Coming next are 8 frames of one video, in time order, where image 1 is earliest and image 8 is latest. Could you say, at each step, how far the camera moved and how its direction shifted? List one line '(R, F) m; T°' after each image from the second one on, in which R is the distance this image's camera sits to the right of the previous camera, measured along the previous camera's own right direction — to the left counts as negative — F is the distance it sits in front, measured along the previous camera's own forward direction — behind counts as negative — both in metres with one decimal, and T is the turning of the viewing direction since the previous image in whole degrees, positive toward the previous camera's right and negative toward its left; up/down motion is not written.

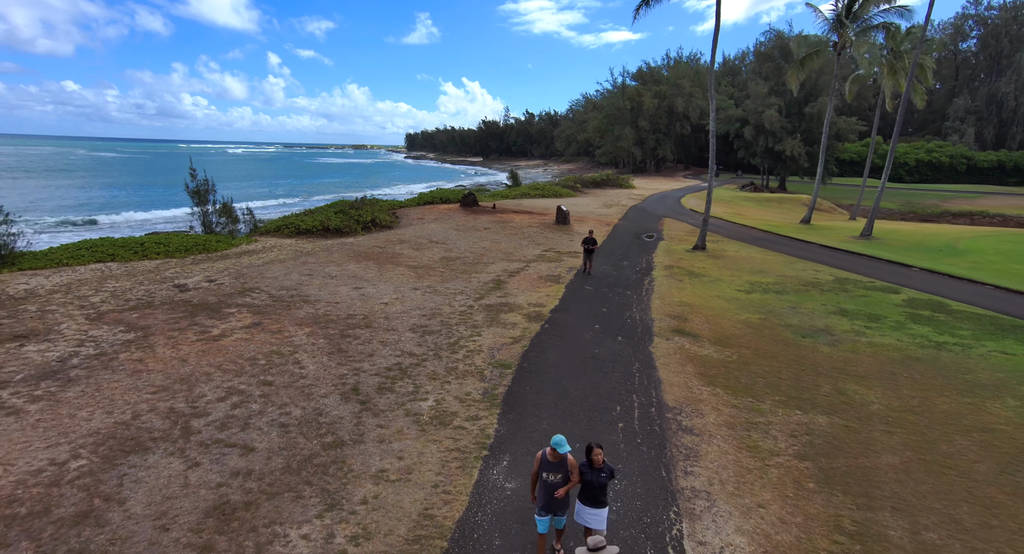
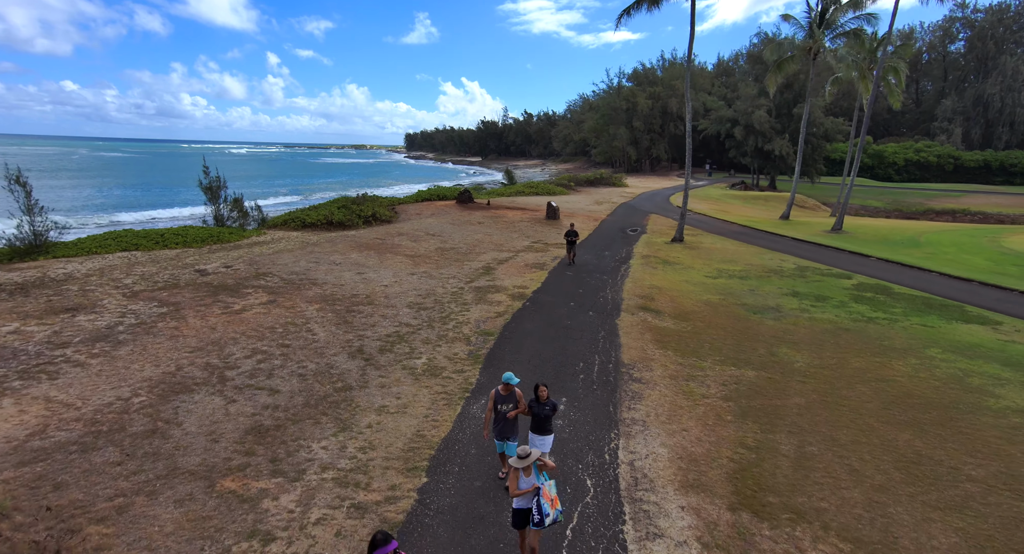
(+0.4, -1.5) m; 0°
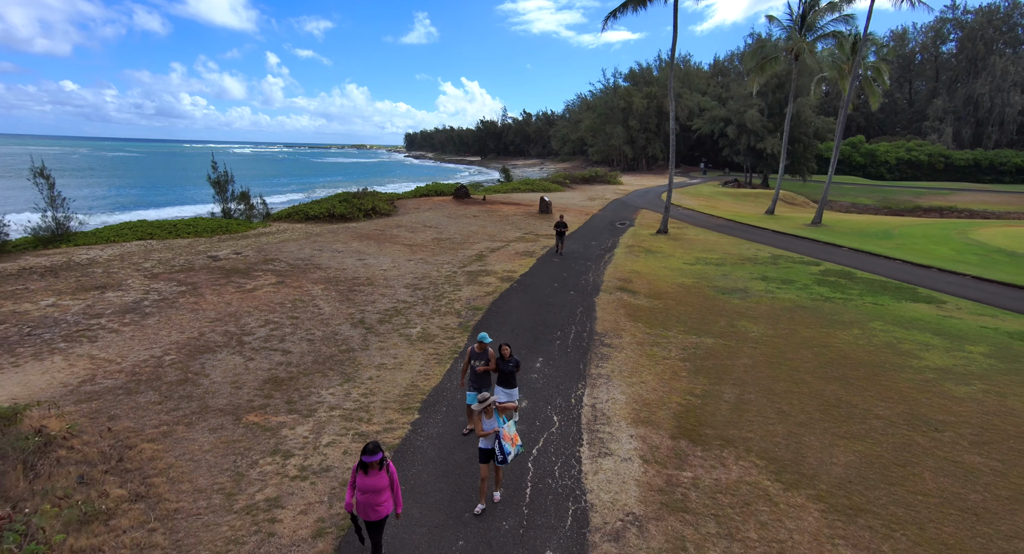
(+0.3, -1.2) m; 0°
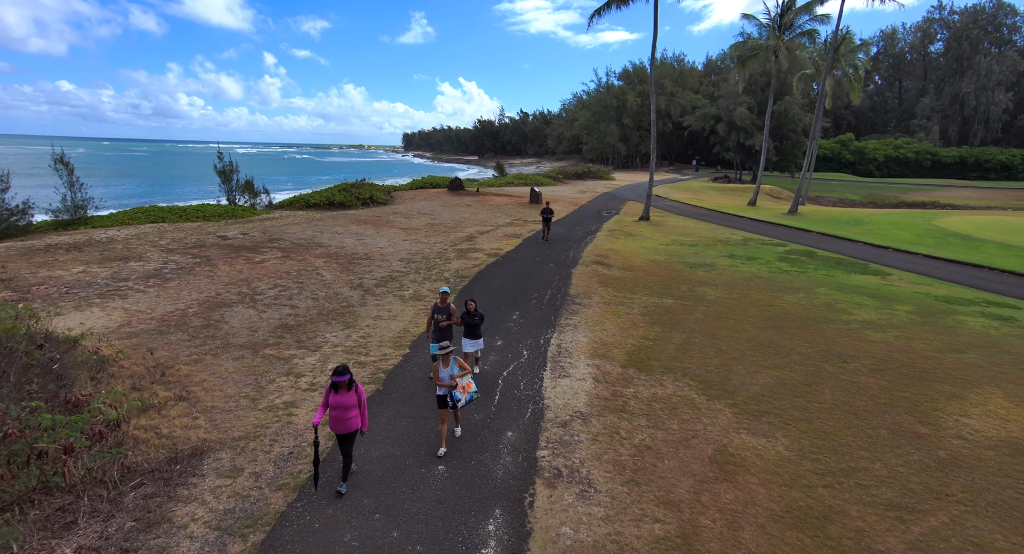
(+0.4, -1.3) m; 0°
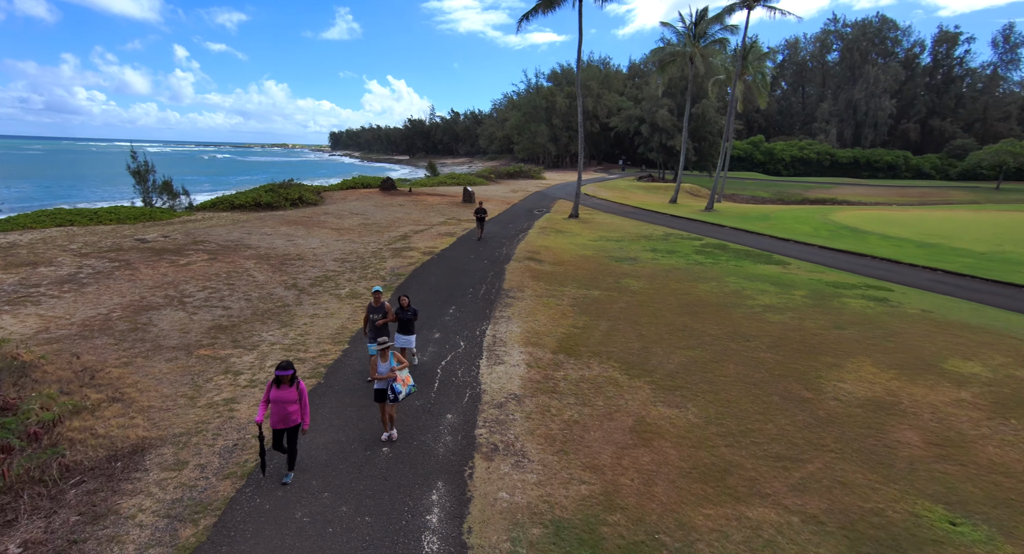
(0.0, -0.5) m; +7°
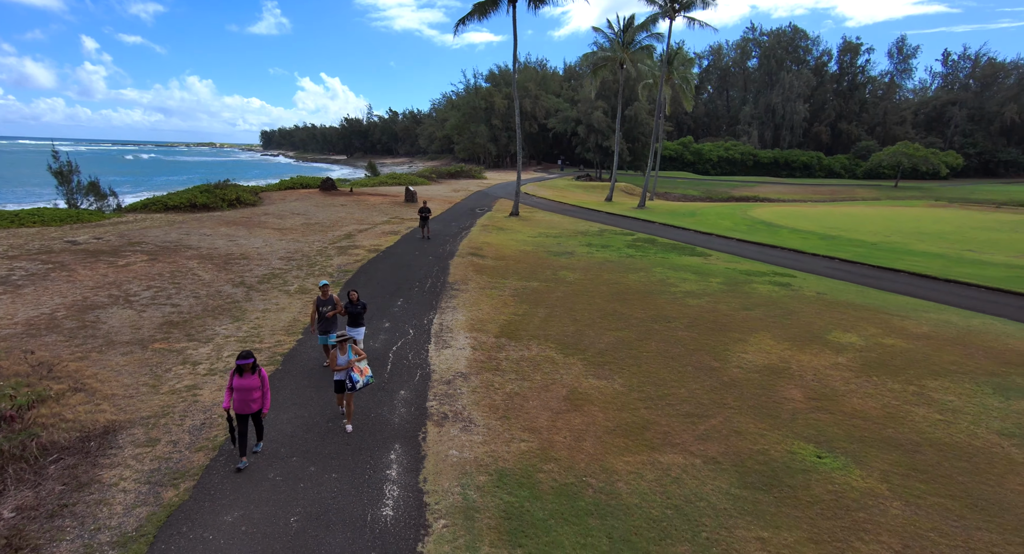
(0.0, -0.8) m; +6°
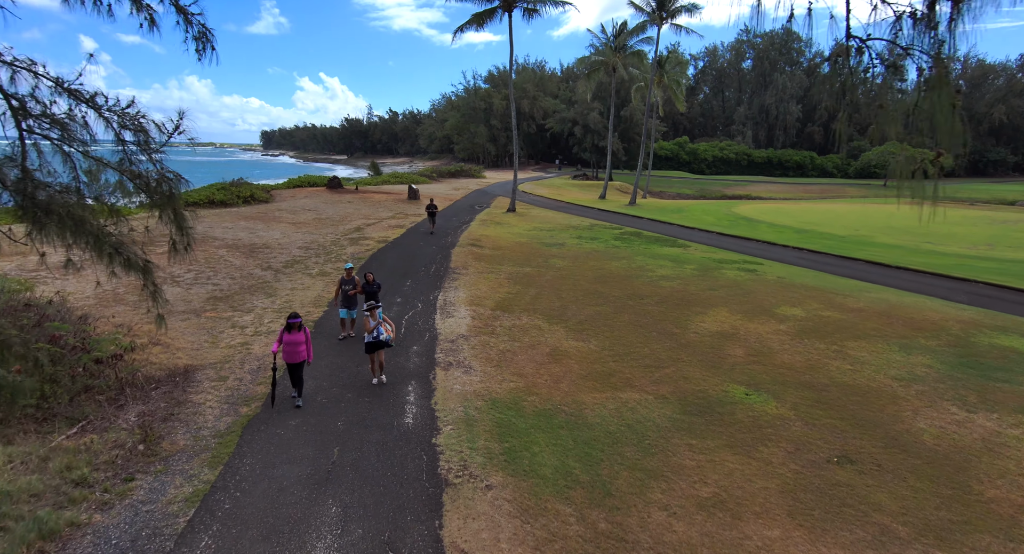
(+0.1, -1.7) m; 0°
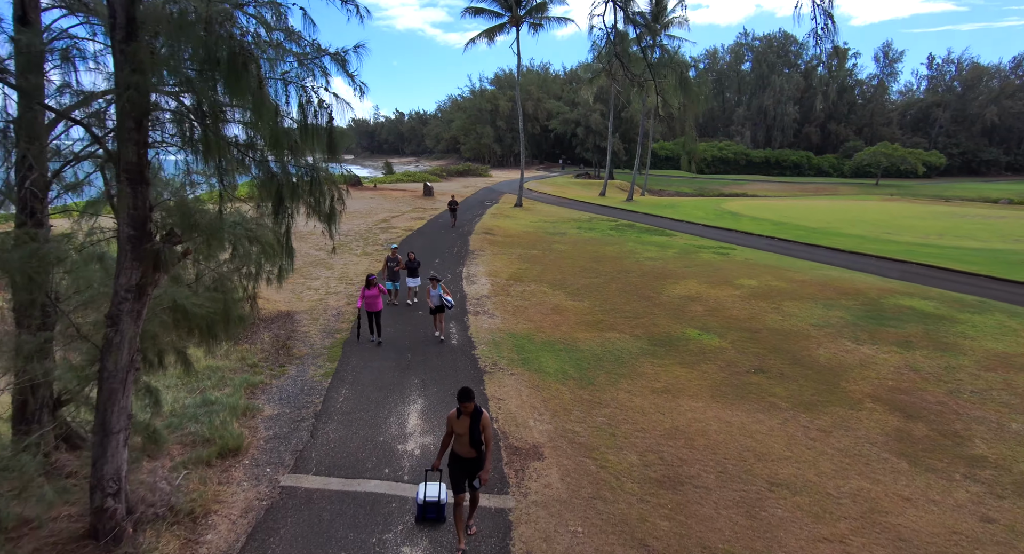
(-0.2, -2.8) m; 0°
